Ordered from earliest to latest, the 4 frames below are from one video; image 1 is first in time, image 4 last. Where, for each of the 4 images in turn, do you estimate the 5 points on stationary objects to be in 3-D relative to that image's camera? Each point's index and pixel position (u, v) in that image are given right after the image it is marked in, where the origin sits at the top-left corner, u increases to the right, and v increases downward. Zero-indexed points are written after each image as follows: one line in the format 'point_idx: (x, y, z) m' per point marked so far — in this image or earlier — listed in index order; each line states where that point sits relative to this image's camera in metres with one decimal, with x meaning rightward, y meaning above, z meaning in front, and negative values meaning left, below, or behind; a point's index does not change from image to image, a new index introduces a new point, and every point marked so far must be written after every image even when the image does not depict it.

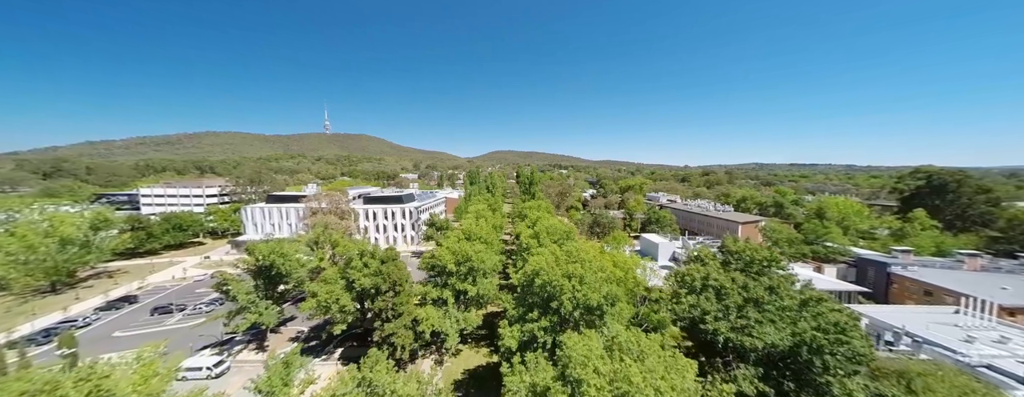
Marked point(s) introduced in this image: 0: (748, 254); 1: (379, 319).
0: (+13.4, -3.1, +17.2) m
1: (-8.6, -7.8, +19.7) m
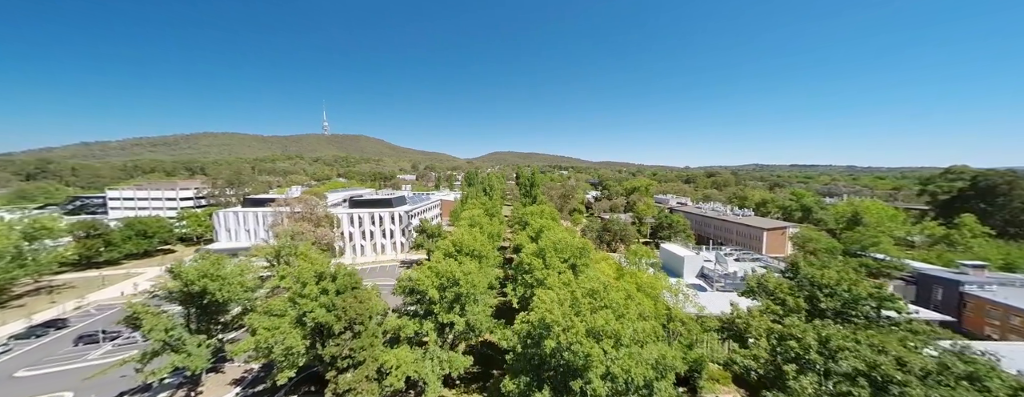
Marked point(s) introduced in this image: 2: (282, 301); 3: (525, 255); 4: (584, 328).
0: (+13.3, -3.5, +12.4) m
1: (-8.7, -8.2, +14.9) m
2: (-12.9, -5.8, +17.1) m
3: (+0.8, -3.5, +19.0) m
4: (+2.2, -3.8, +9.0) m
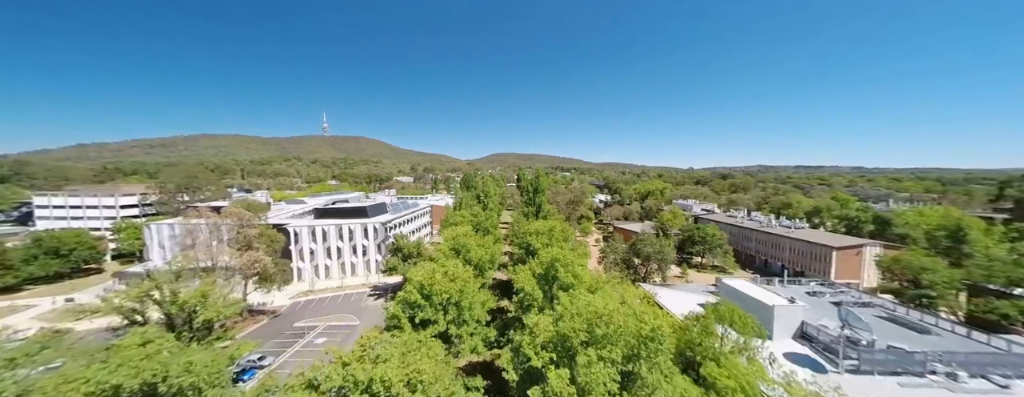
0: (+13.1, -4.5, +3.2) m
1: (-9.0, -9.2, +5.8) m
2: (-13.1, -6.8, +8.0) m
3: (+0.6, -4.5, +9.8) m
4: (+1.9, -4.7, -0.1) m
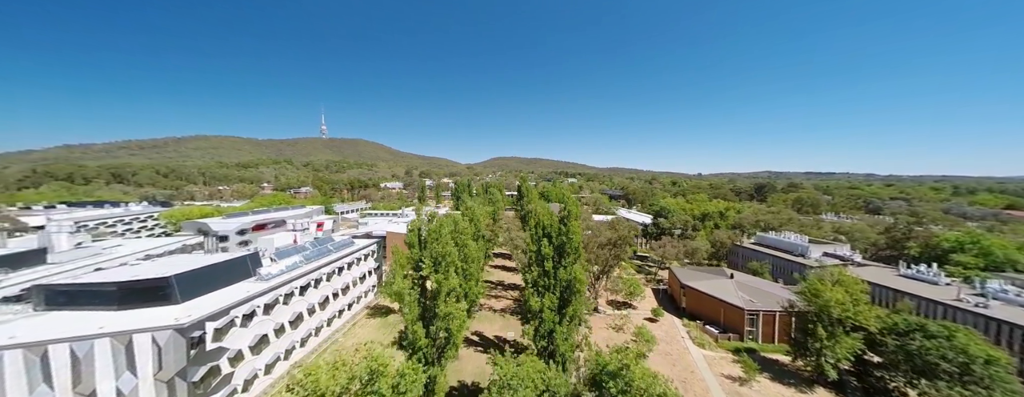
0: (+12.2, -8.0, -21.7) m
1: (-9.9, -12.6, -19.1) m
2: (-14.0, -10.2, -16.8) m
3: (-0.3, -8.1, -15.0) m
4: (+1.0, -8.2, -25.0) m
